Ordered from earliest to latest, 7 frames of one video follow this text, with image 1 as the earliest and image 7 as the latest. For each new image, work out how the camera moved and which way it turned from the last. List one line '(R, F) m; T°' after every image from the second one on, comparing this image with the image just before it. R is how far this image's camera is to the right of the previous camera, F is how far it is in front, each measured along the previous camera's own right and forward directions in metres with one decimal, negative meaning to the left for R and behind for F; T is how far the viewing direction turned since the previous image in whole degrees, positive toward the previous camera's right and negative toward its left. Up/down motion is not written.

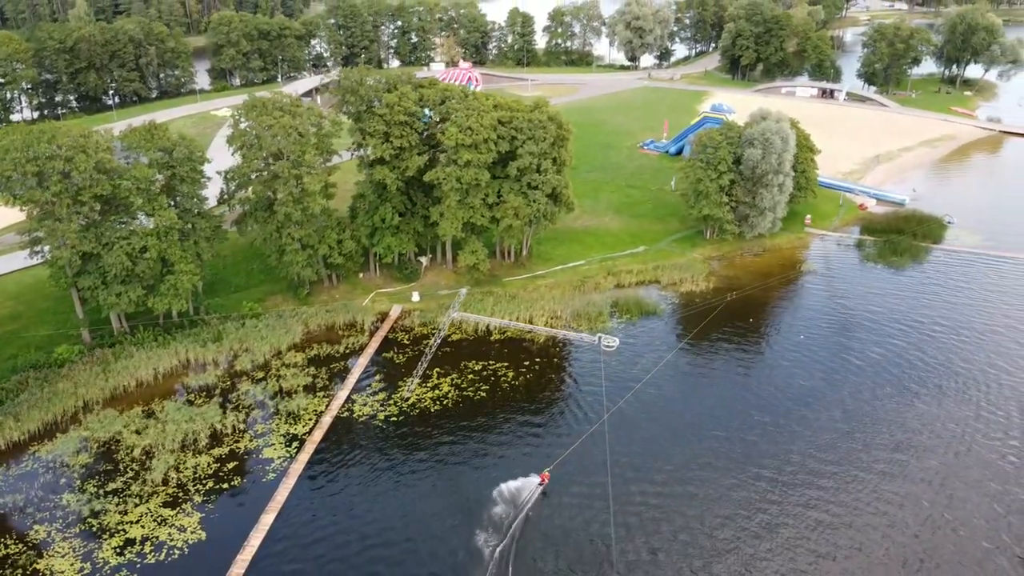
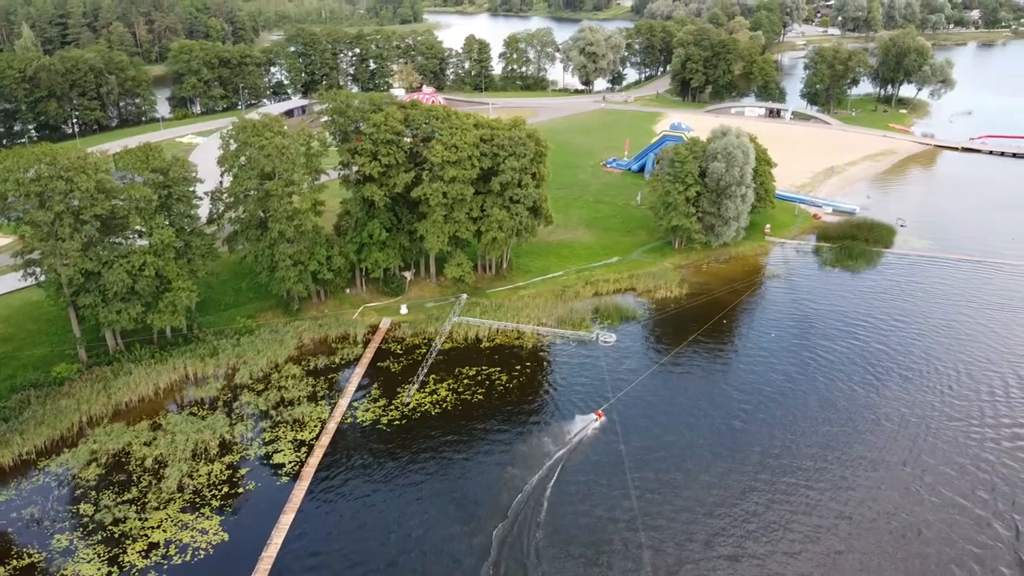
(-2.0, -1.8) m; +4°
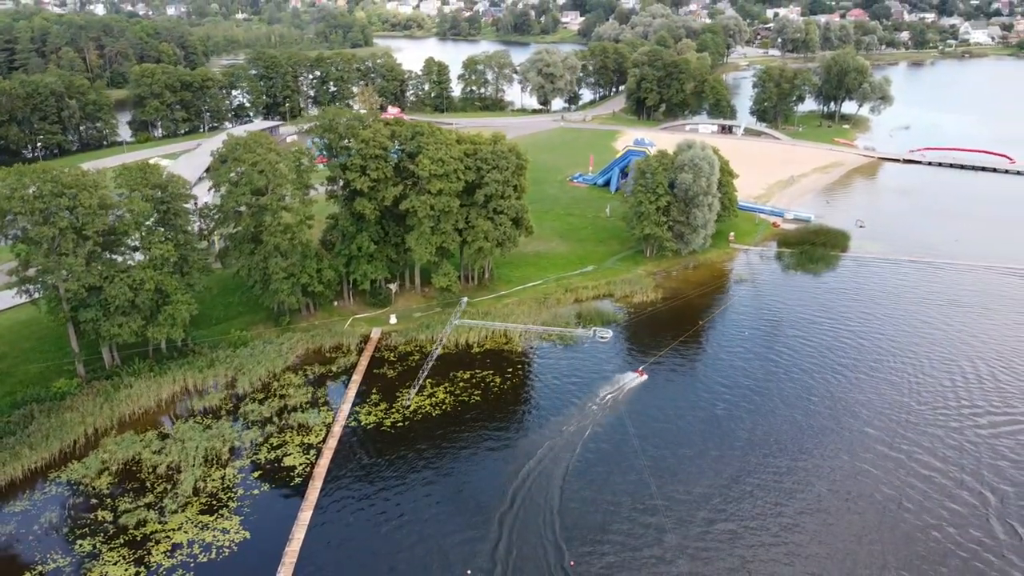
(-2.1, -1.7) m; +4°
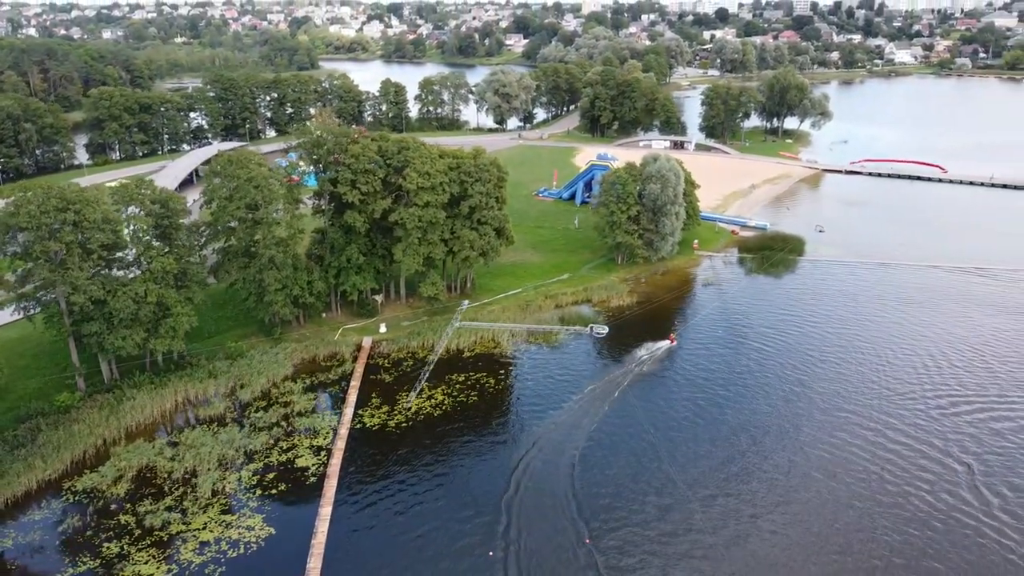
(-2.5, -1.9) m; +4°
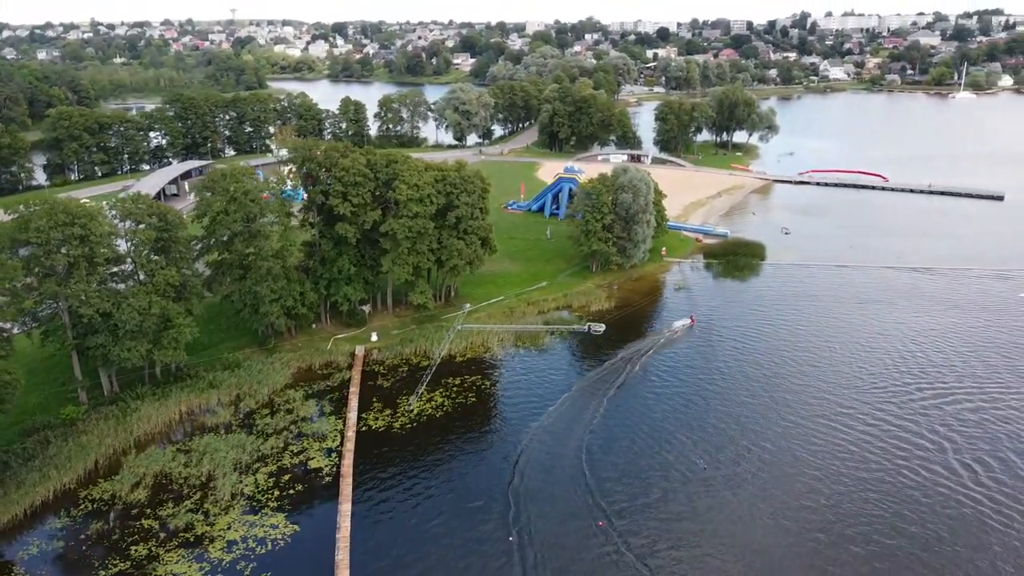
(-2.5, -1.8) m; +4°
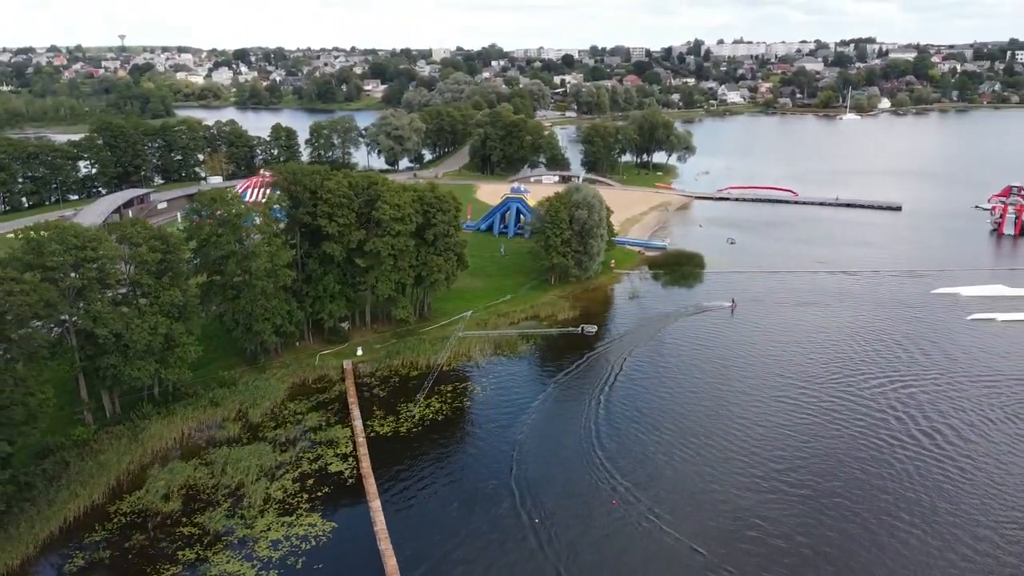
(-4.7, -2.9) m; +7°
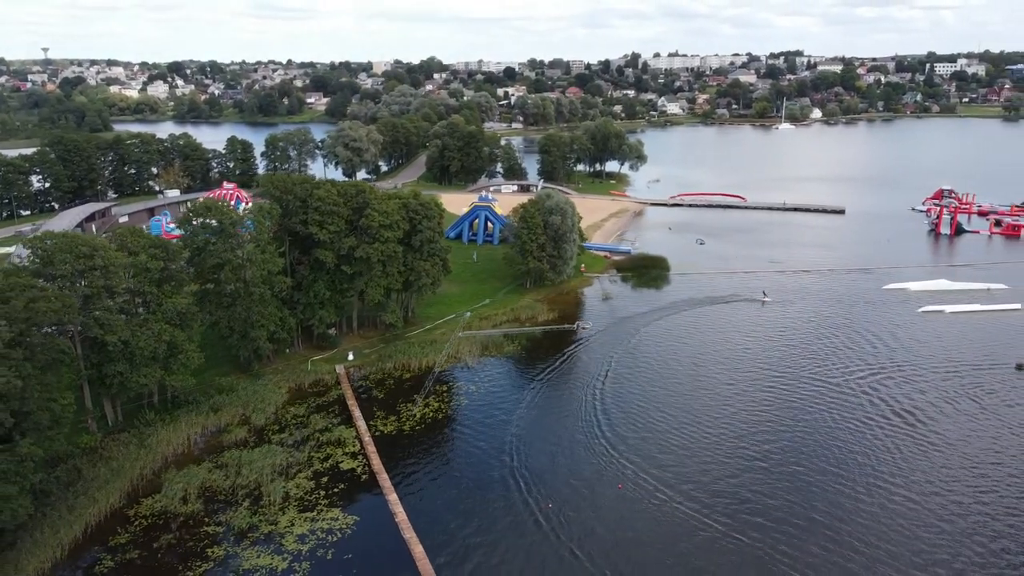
(-3.1, -1.8) m; +4°
